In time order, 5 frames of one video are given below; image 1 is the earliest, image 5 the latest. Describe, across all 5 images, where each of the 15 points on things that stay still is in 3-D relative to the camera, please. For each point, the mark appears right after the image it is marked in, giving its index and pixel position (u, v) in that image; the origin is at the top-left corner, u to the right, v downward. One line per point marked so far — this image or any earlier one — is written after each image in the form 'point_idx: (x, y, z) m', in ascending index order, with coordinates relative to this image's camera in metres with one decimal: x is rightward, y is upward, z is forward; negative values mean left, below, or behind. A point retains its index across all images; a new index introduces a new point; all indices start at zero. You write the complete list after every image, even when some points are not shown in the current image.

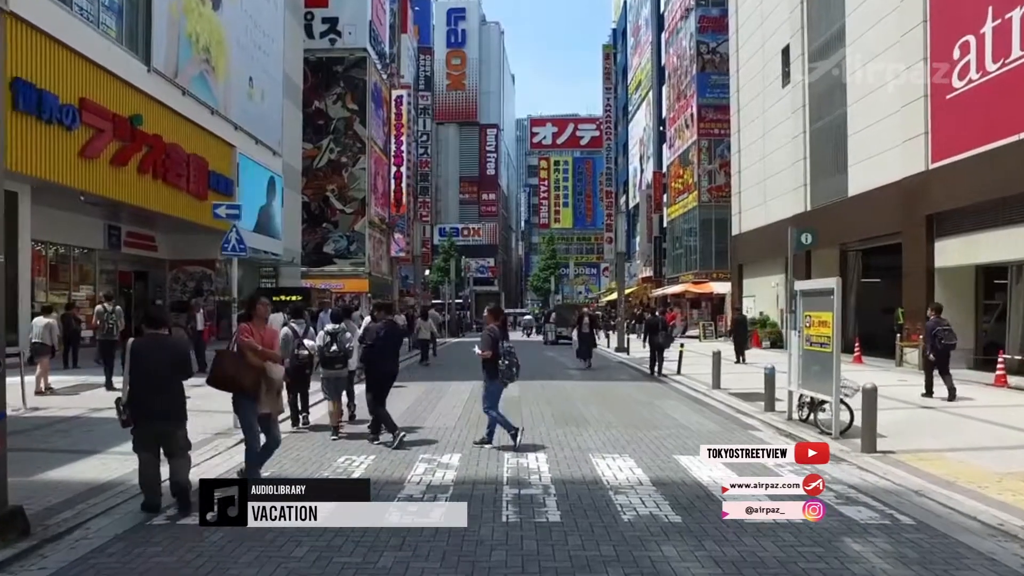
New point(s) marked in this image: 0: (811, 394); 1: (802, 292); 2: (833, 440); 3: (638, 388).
0: (+4.0, -1.4, +11.9) m
1: (+4.0, 0.0, +12.4) m
2: (+3.9, -1.9, +10.8) m
3: (+2.7, -2.1, +18.5) m
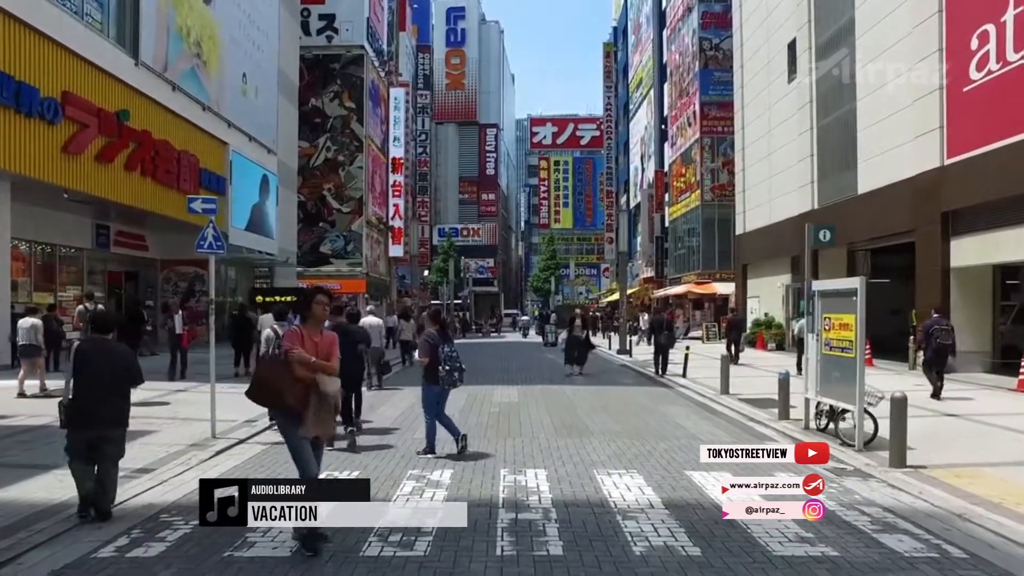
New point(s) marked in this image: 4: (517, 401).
0: (+4.0, -1.4, +11.1) m
1: (+4.0, -0.1, +11.5) m
2: (+3.9, -1.9, +10.0) m
3: (+2.6, -2.1, +17.7) m
4: (+0.1, -2.0, +15.5) m
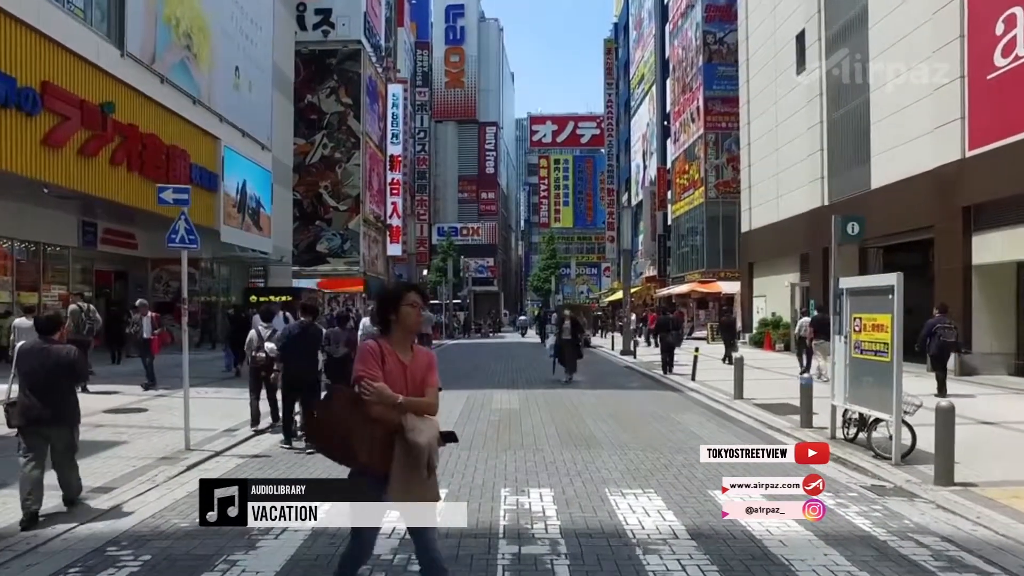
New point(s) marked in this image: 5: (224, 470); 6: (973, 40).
0: (+4.0, -1.4, +10.1) m
1: (+4.0, 0.0, +10.6) m
2: (+3.9, -1.8, +9.1) m
3: (+2.6, -2.1, +16.7) m
4: (+0.1, -1.9, +14.5) m
5: (-3.1, -1.9, +9.4) m
6: (+10.3, +5.6, +19.8) m
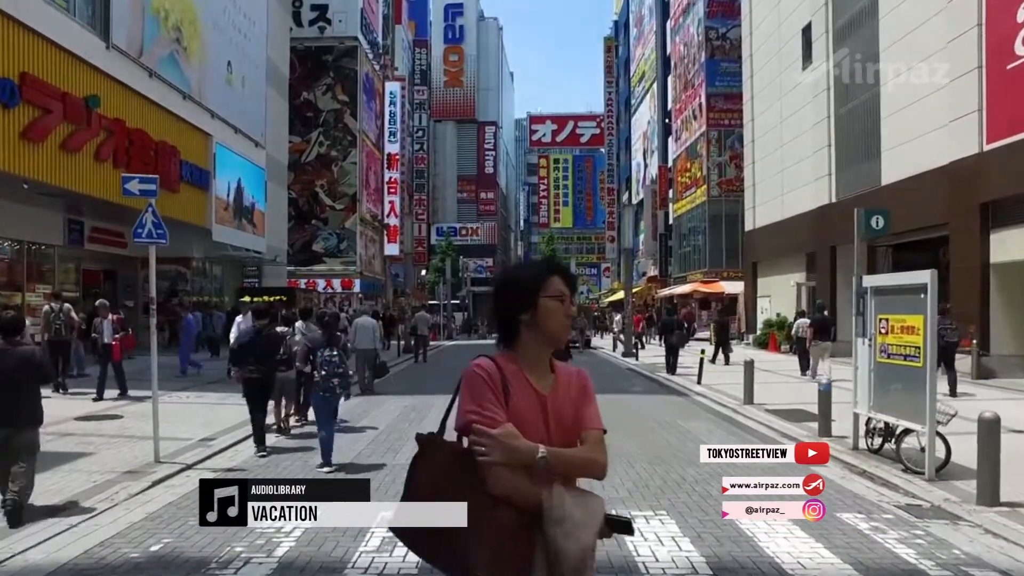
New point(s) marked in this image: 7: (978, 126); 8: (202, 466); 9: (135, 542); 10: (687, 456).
0: (+4.0, -1.4, +9.3) m
1: (+4.0, 0.0, +9.8) m
2: (+3.9, -1.8, +8.2) m
3: (+2.6, -2.0, +15.9) m
4: (+0.1, -1.9, +13.7) m
5: (-3.1, -1.9, +8.6) m
6: (+10.3, +5.6, +19.0) m
7: (+10.3, +3.6, +19.6) m
8: (-3.3, -1.9, +9.5) m
9: (-2.7, -1.8, +6.3) m
10: (+1.9, -1.8, +9.7) m
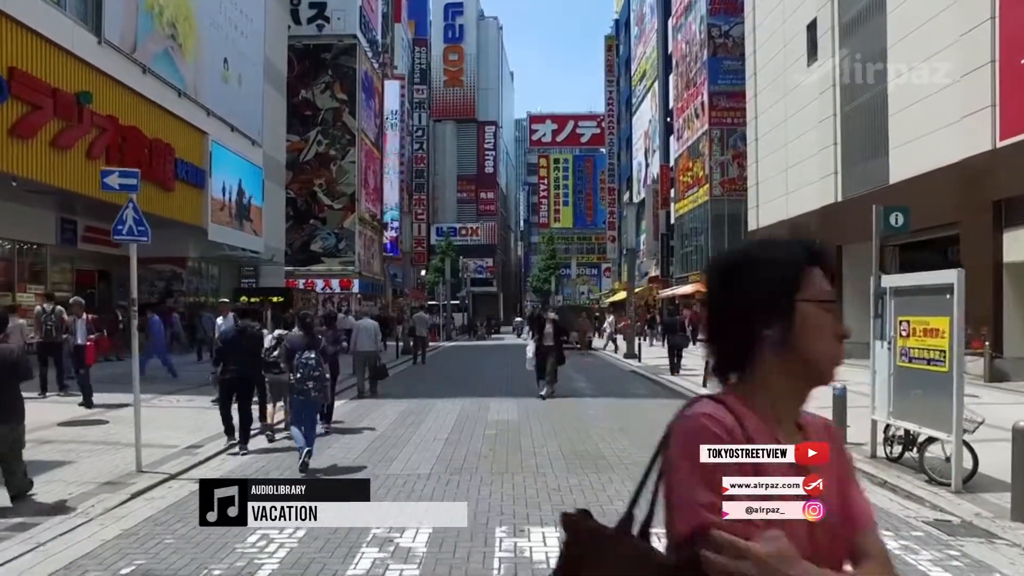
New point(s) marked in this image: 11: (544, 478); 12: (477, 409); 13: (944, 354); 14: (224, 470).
0: (+4.0, -1.4, +8.8) m
1: (+4.0, 0.0, +9.3) m
2: (+3.9, -1.8, +7.8) m
3: (+2.6, -2.0, +15.4) m
4: (+0.1, -1.9, +13.2) m
5: (-3.1, -1.9, +8.1) m
6: (+10.3, +5.6, +18.5) m
7: (+10.3, +3.6, +19.1) m
8: (-3.3, -1.9, +9.0) m
9: (-2.7, -1.8, +5.8) m
10: (+1.9, -1.8, +9.2) m
11: (+0.3, -1.8, +8.5) m
12: (-0.6, -2.0, +14.6) m
13: (+4.0, -0.6, +8.3) m
14: (-3.0, -1.9, +9.3) m
